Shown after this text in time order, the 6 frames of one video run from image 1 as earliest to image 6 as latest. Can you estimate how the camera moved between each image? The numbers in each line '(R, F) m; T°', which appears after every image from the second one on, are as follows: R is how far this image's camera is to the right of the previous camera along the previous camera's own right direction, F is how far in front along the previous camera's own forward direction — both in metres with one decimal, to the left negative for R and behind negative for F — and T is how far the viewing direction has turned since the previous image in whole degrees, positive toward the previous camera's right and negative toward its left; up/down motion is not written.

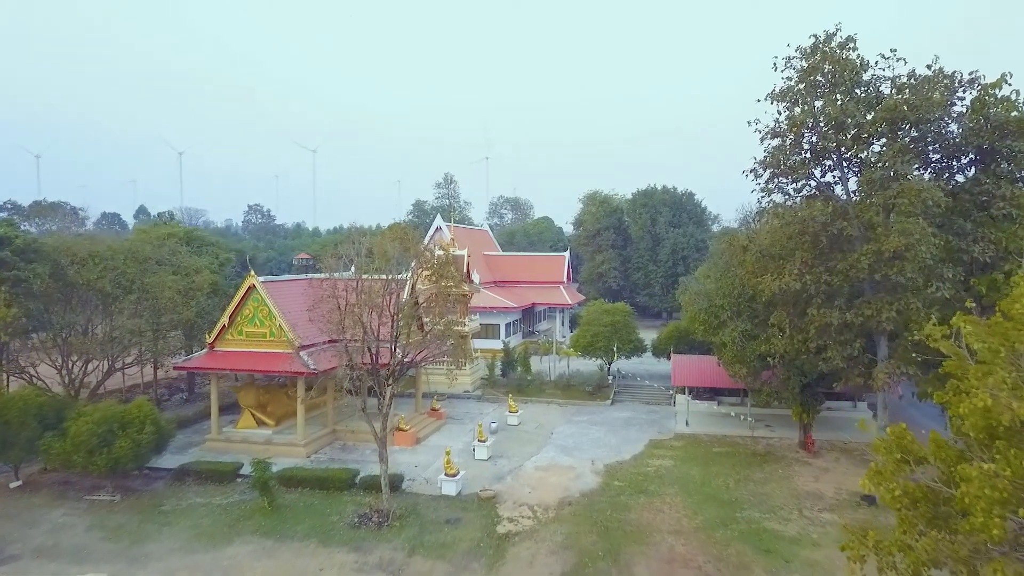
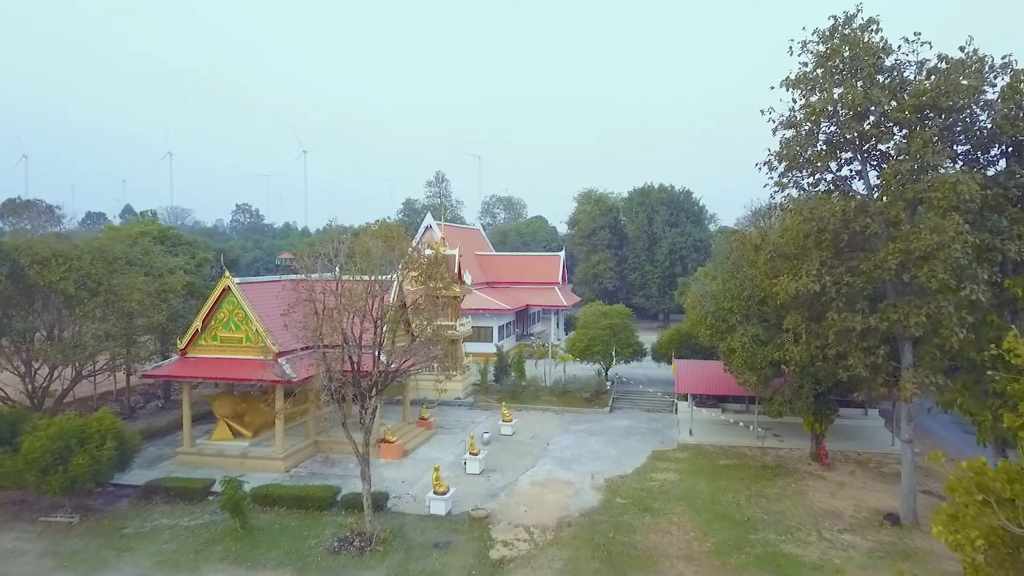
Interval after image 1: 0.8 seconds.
(0.0, +1.2) m; +1°
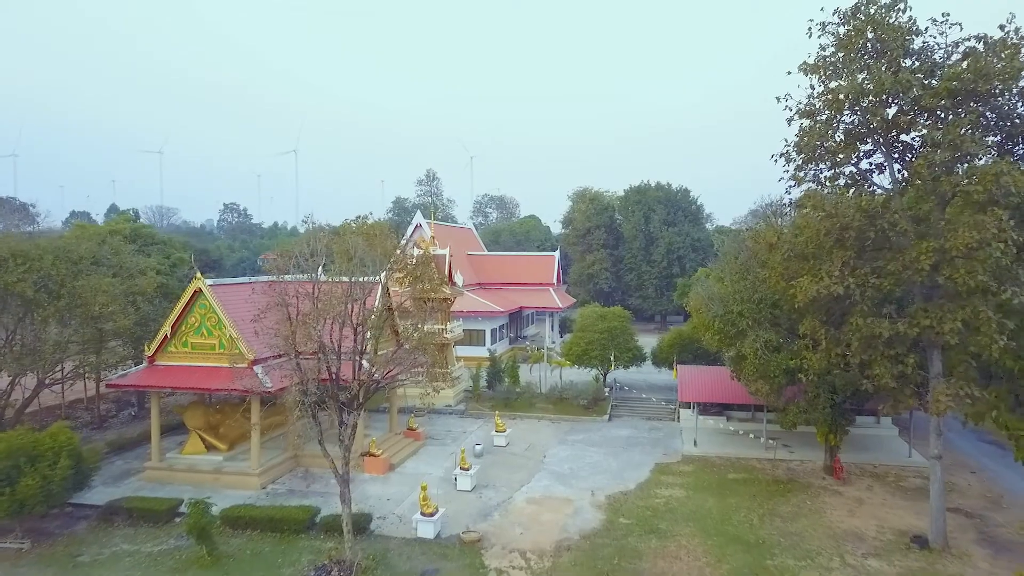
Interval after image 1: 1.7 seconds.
(0.0, +1.2) m; +1°
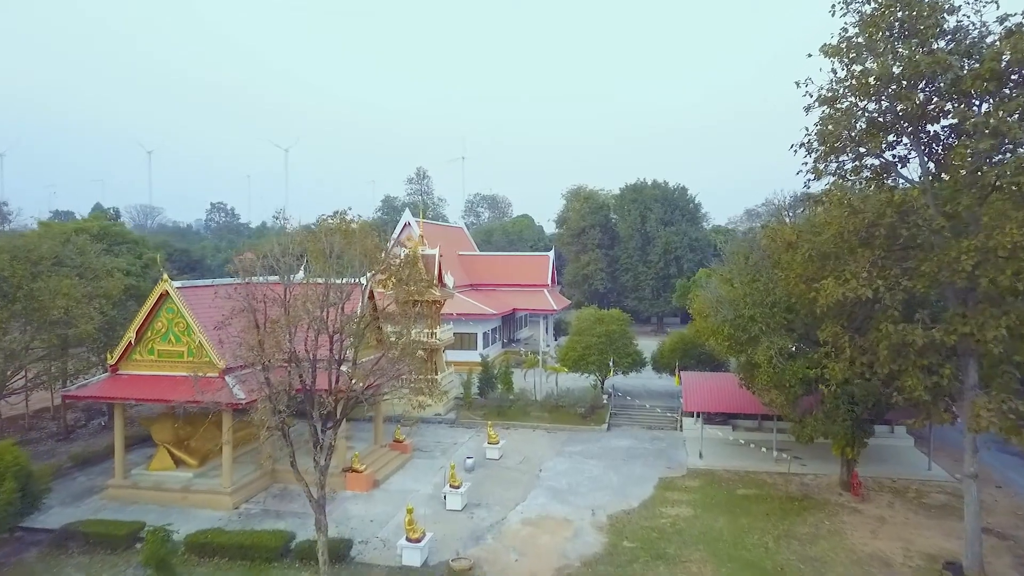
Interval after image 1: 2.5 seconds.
(0.0, +1.2) m; +1°
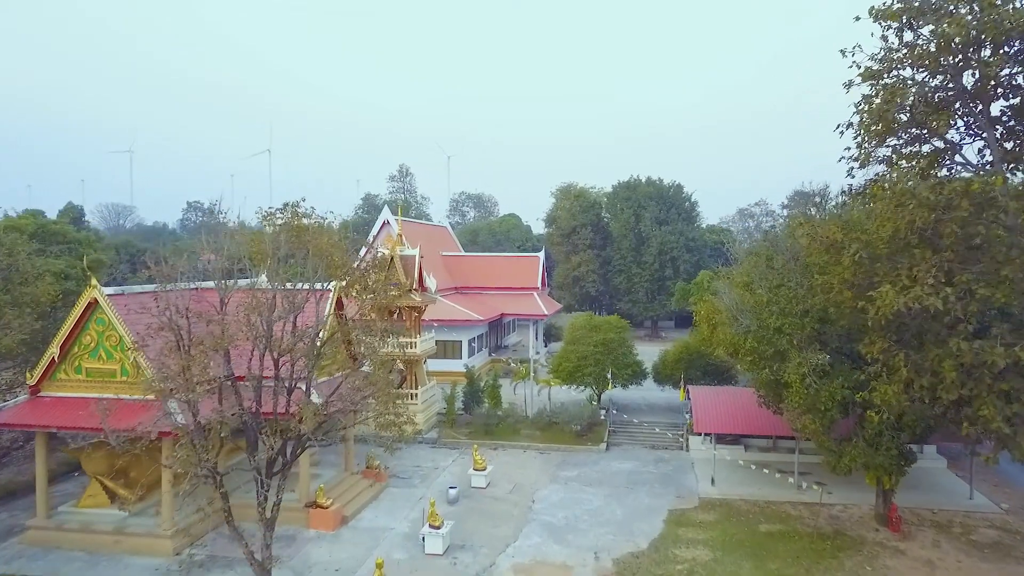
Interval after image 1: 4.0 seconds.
(-0.1, +2.1) m; +1°
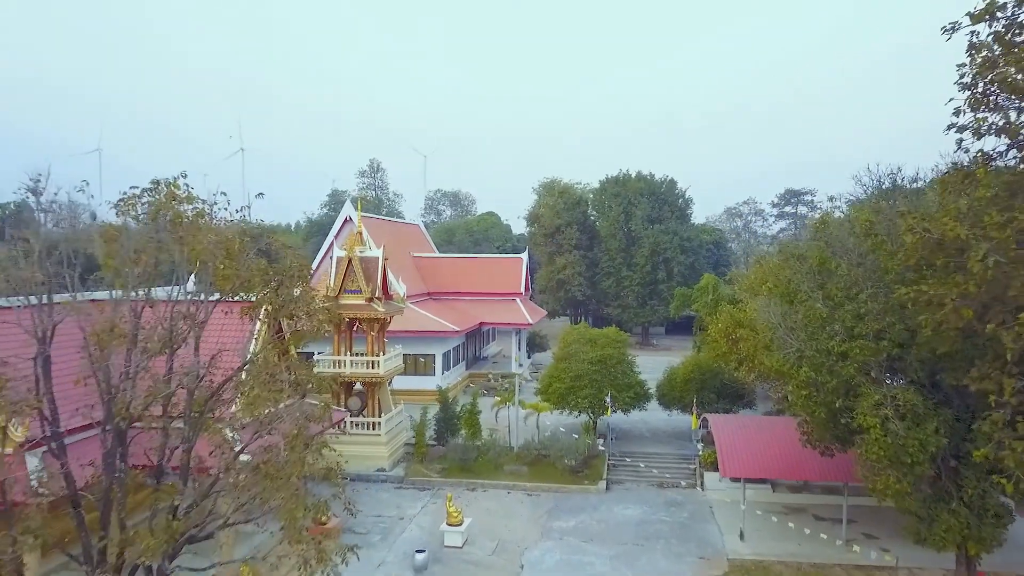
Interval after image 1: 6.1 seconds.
(-0.1, +3.1) m; +2°
